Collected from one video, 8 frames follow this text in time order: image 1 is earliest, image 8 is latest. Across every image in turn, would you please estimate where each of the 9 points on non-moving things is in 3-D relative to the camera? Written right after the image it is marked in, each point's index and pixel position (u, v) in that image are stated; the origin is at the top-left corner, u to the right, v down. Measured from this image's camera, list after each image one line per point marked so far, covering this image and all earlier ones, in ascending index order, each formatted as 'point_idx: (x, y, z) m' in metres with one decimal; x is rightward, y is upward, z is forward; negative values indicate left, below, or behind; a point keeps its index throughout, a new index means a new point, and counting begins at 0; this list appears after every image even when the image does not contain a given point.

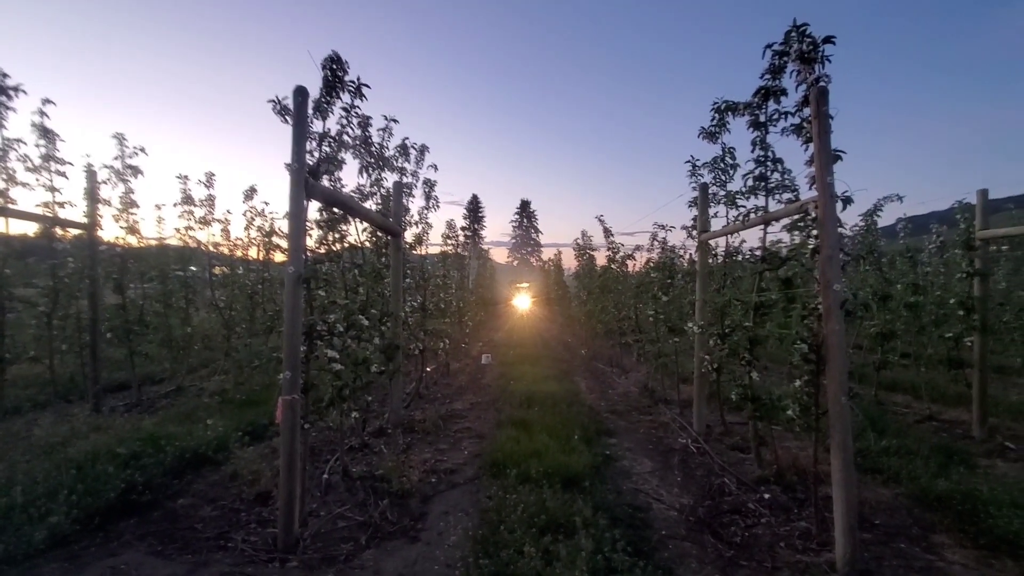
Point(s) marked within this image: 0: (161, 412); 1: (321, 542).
0: (-4.0, -1.4, +8.4) m
1: (-1.3, -1.8, +4.9) m
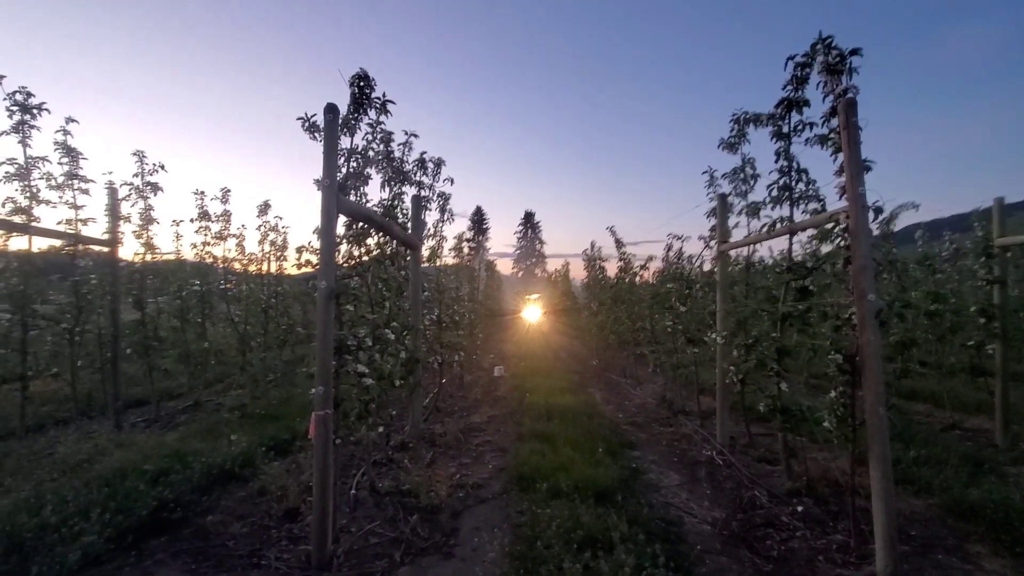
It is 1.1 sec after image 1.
0: (-3.8, -1.6, +8.4) m
1: (-1.1, -1.9, +4.9) m
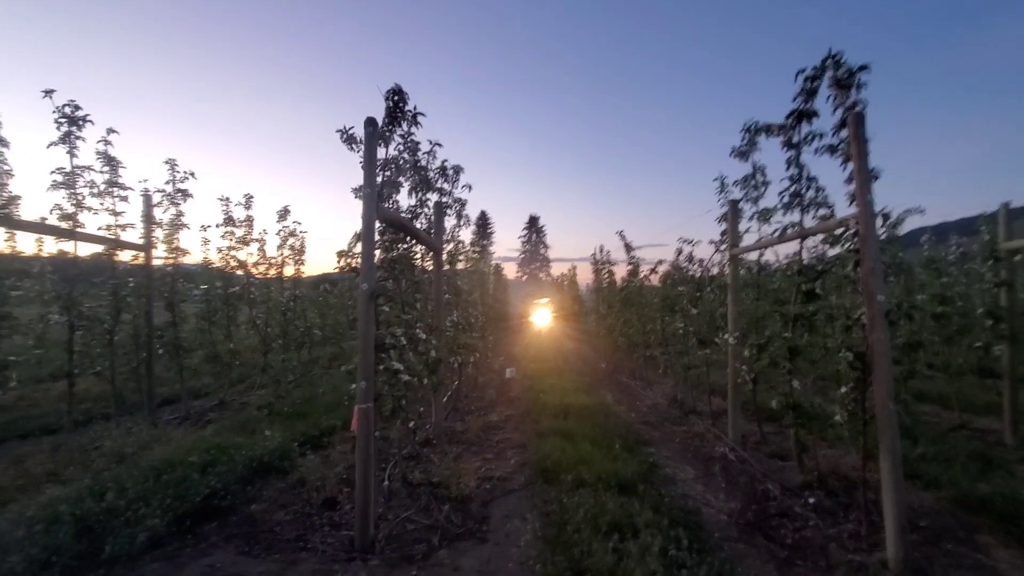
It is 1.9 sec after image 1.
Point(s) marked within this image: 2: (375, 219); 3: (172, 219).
0: (-3.6, -1.6, +8.7) m
1: (-0.9, -1.9, +5.2) m
2: (-1.1, +0.6, +5.5) m
3: (-4.8, +1.0, +9.9) m
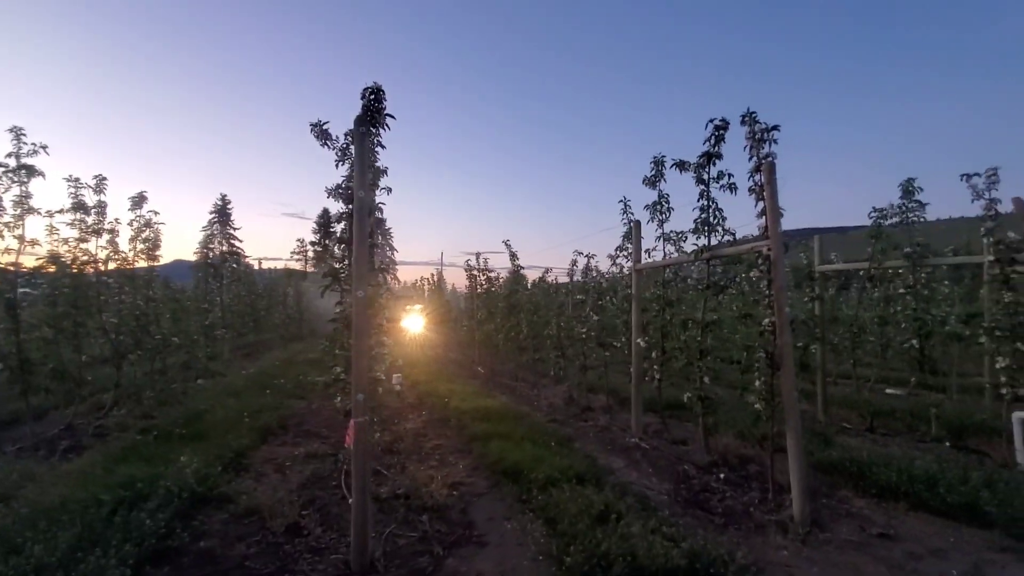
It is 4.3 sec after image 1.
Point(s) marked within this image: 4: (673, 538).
0: (-4.5, -1.8, +7.8) m
1: (-0.9, -2.0, +5.4) m
2: (-1.2, +0.4, +5.6) m
3: (-6.0, +0.8, +8.7) m
4: (+1.2, -1.8, +5.2) m
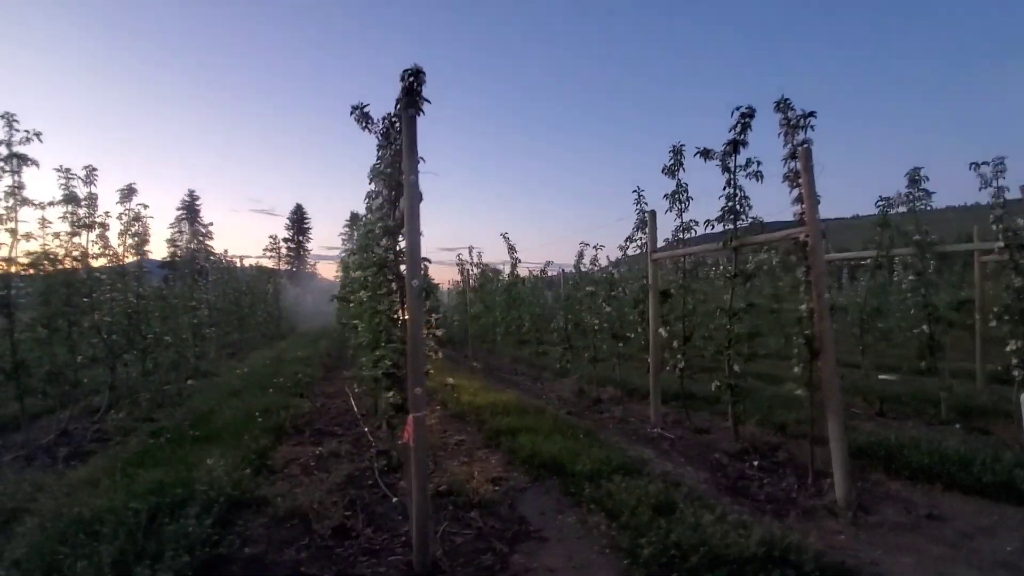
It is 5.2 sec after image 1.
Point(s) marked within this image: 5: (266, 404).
0: (-4.2, -1.7, +7.4) m
1: (-0.4, -2.0, +5.2) m
2: (-0.7, +0.5, +5.4) m
3: (-5.8, +0.8, +8.1) m
4: (+1.7, -1.7, +5.2) m
5: (-3.3, -1.6, +9.4) m
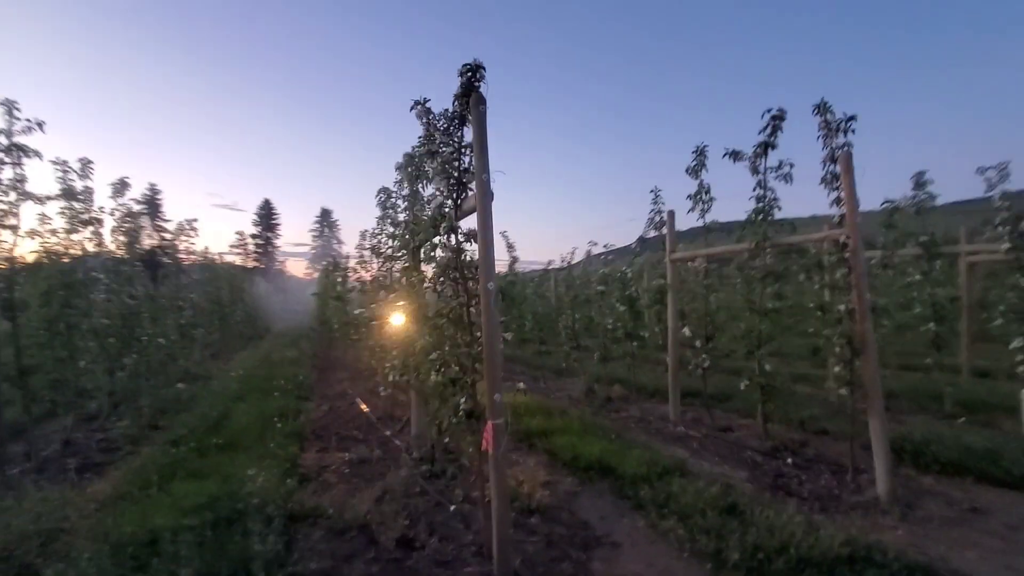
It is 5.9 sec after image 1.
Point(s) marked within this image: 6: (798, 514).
0: (-3.8, -1.8, +7.0) m
1: (+0.2, -2.0, +5.1) m
2: (-0.2, +0.5, +5.2) m
3: (-5.5, +0.8, +7.6) m
4: (+2.2, -1.8, +5.3) m
5: (-3.0, -1.6, +9.1) m
6: (+2.2, -1.8, +5.6) m
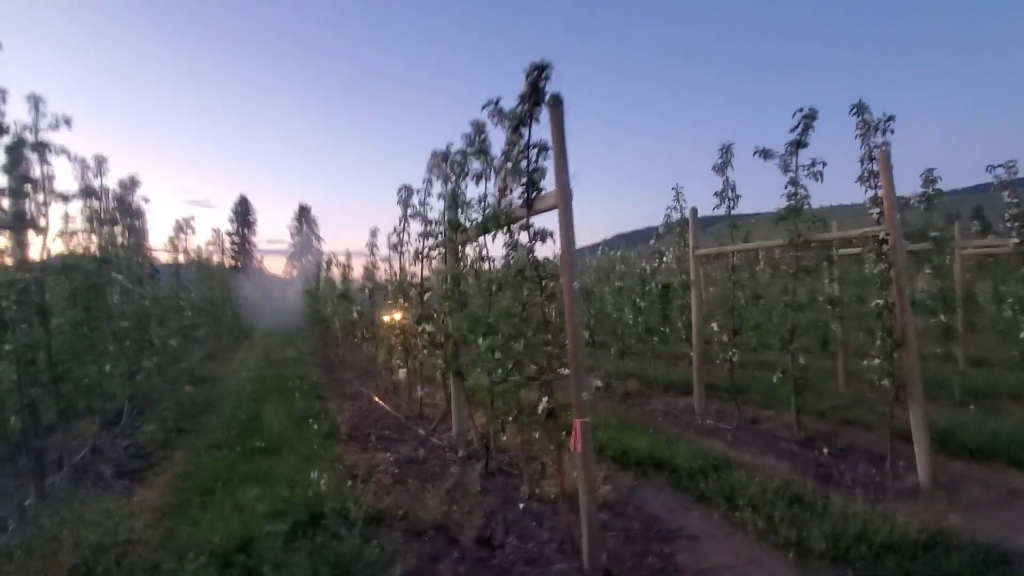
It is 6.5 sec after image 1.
0: (-3.3, -1.8, +6.9) m
1: (+0.8, -2.0, +5.2) m
2: (+0.4, +0.5, +5.3) m
3: (-5.0, +0.8, +7.3) m
4: (+2.8, -1.7, +5.5) m
5: (-2.6, -1.6, +9.0) m
6: (+2.8, -1.7, +5.8) m
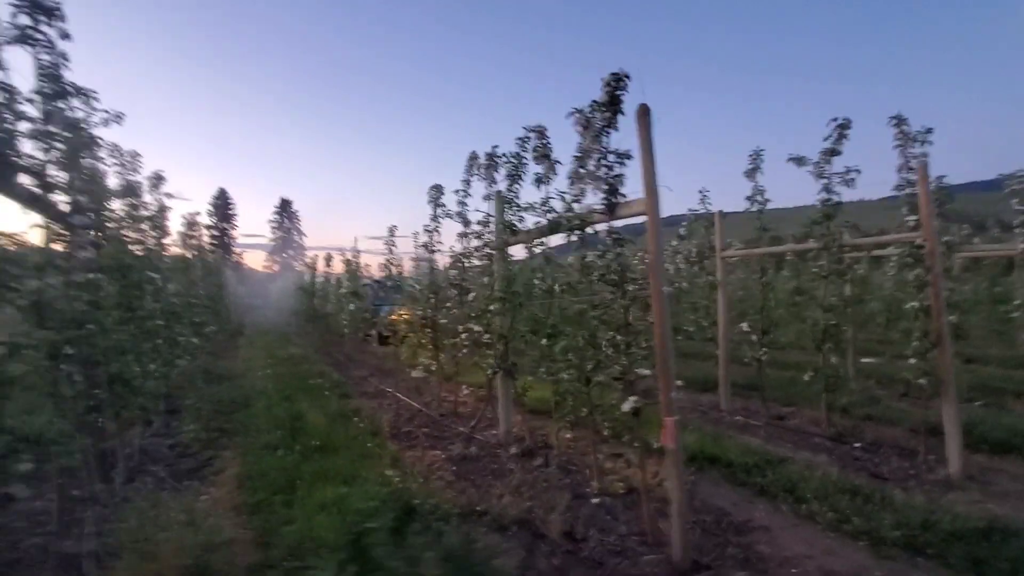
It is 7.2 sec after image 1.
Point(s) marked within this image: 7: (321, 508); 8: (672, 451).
0: (-2.7, -1.8, +6.8) m
1: (+1.5, -2.0, +5.4) m
2: (+1.1, +0.4, +5.5) m
3: (-4.4, +0.8, +7.2) m
4: (+3.5, -1.8, +5.8) m
5: (-2.2, -1.5, +9.0) m
6: (+3.5, -1.8, +6.1) m
7: (-1.5, -1.7, +5.5) m
8: (+1.2, -1.2, +5.3) m
